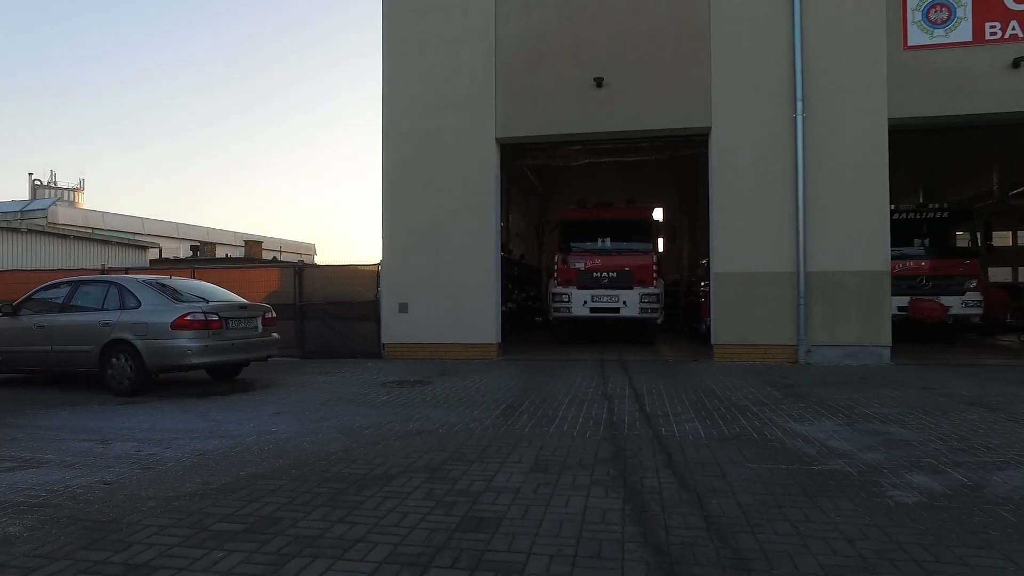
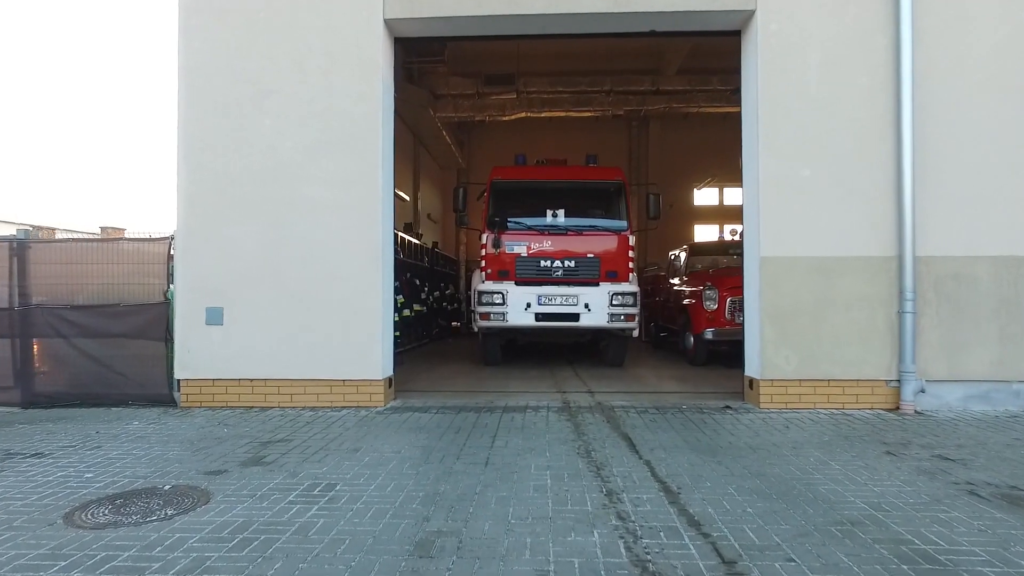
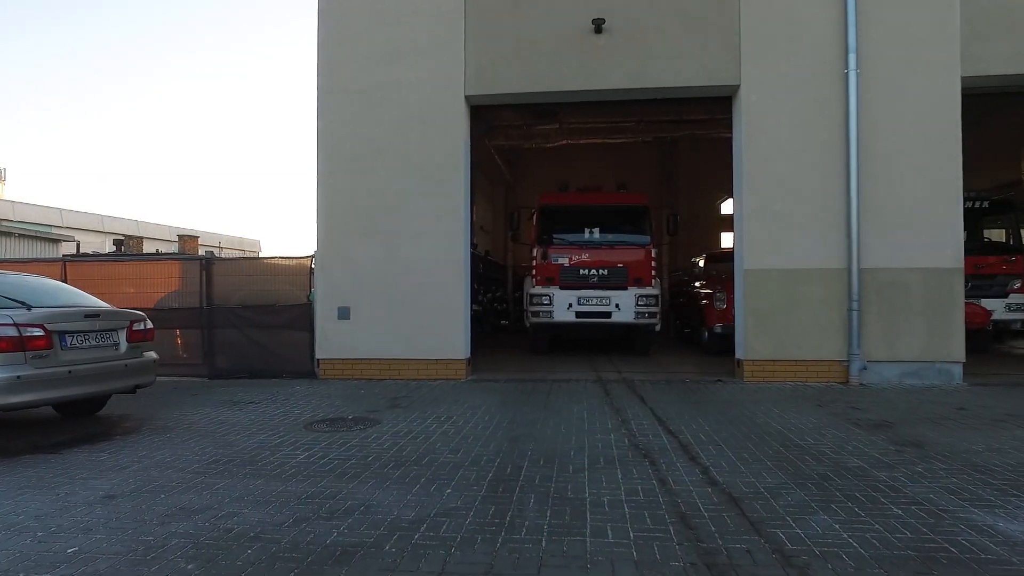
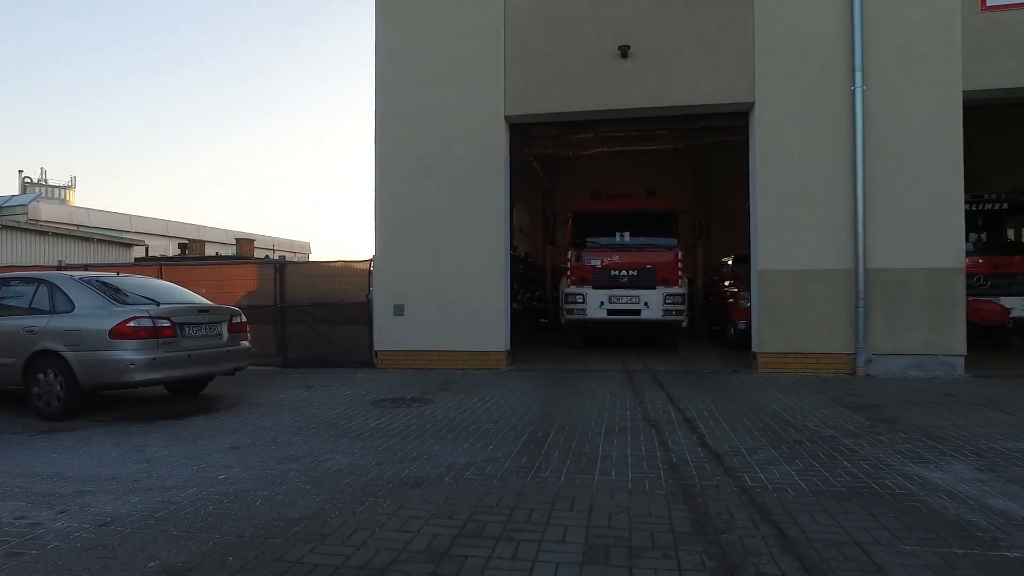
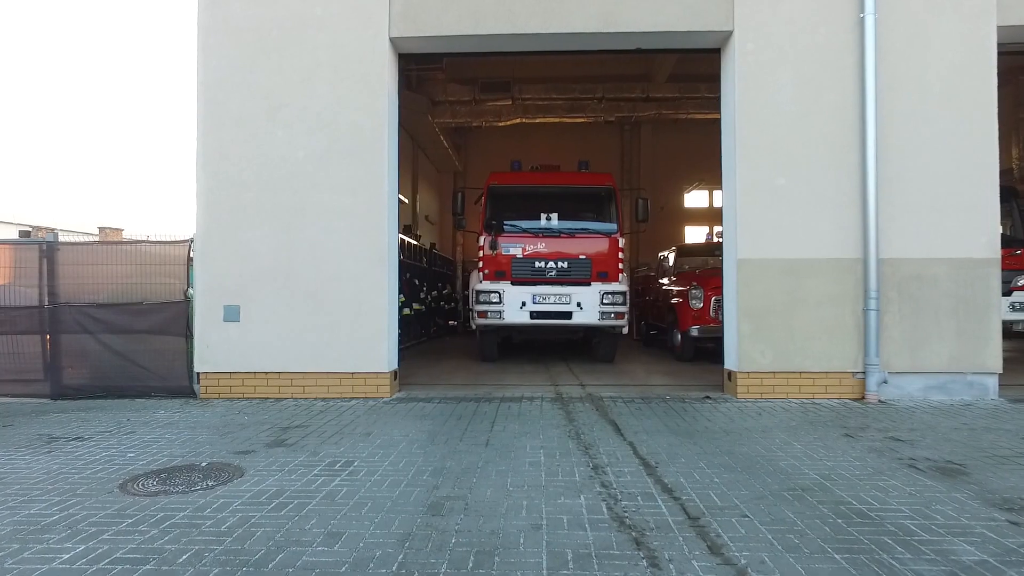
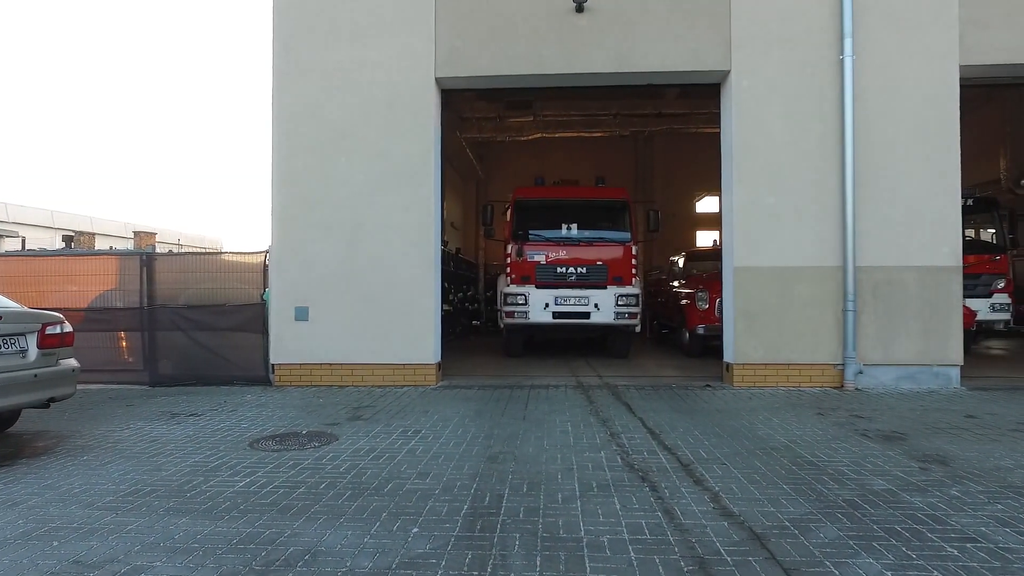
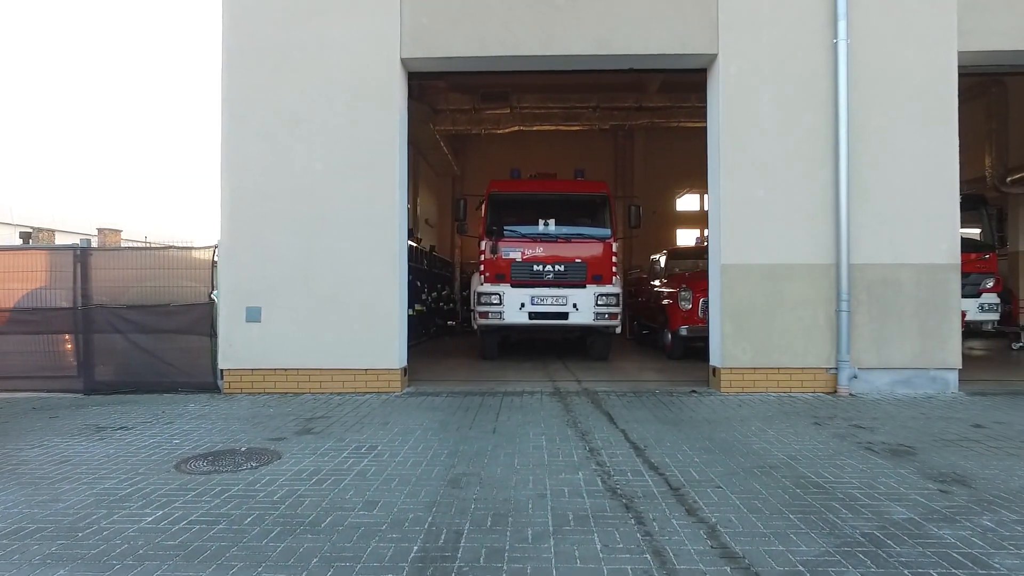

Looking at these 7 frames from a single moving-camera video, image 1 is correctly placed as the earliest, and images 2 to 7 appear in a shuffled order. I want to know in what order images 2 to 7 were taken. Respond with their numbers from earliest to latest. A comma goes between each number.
4, 3, 6, 7, 5, 2
